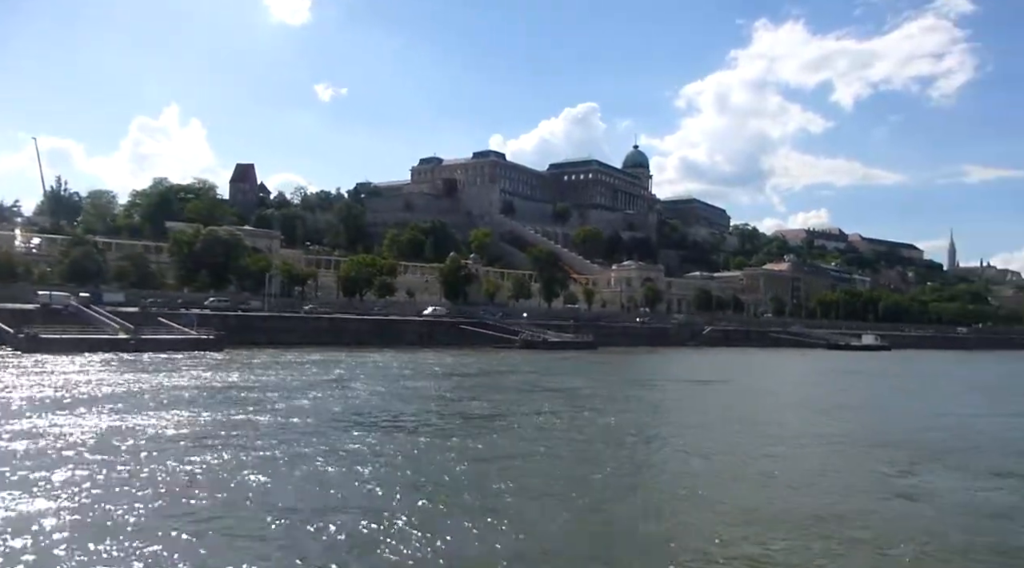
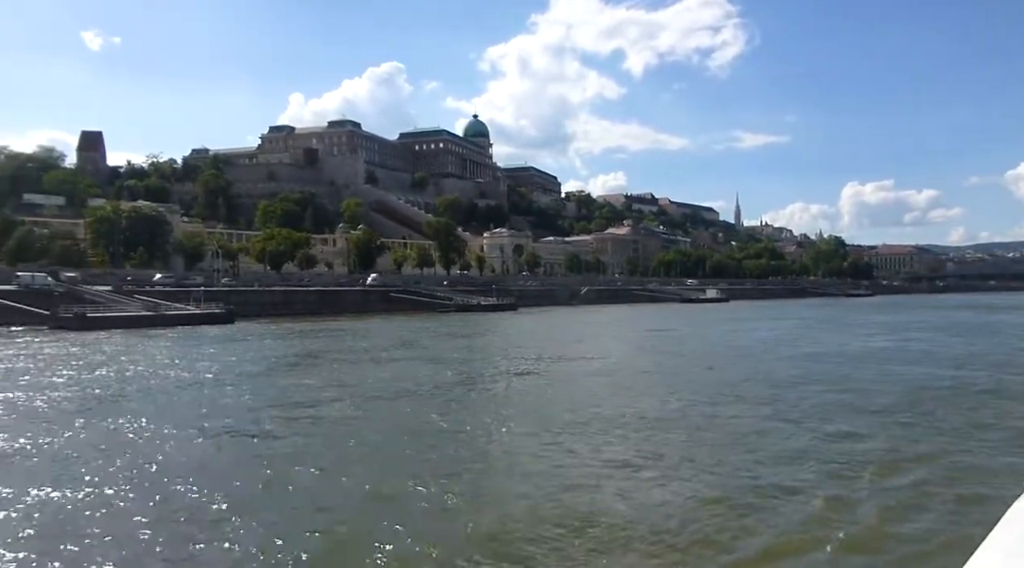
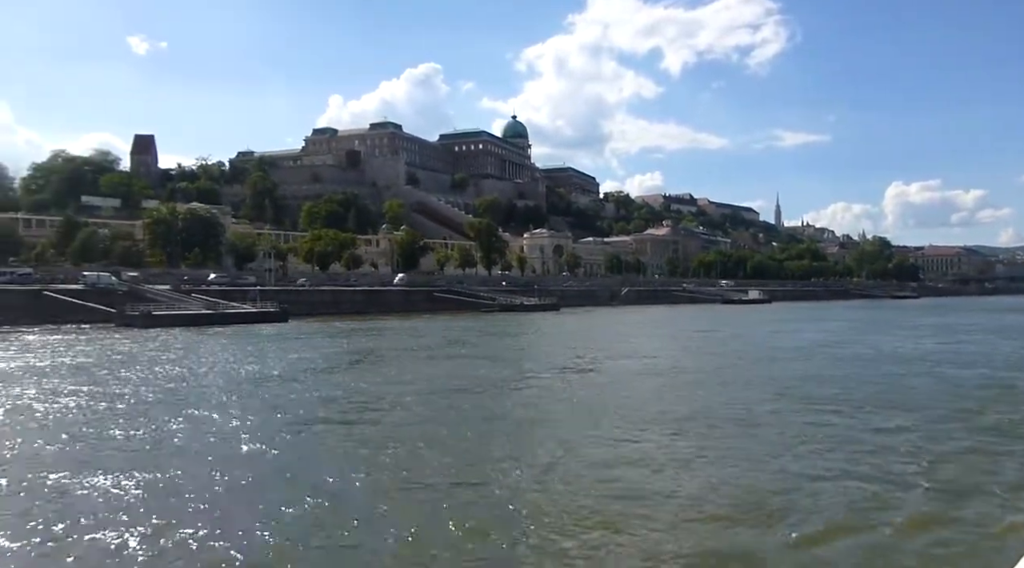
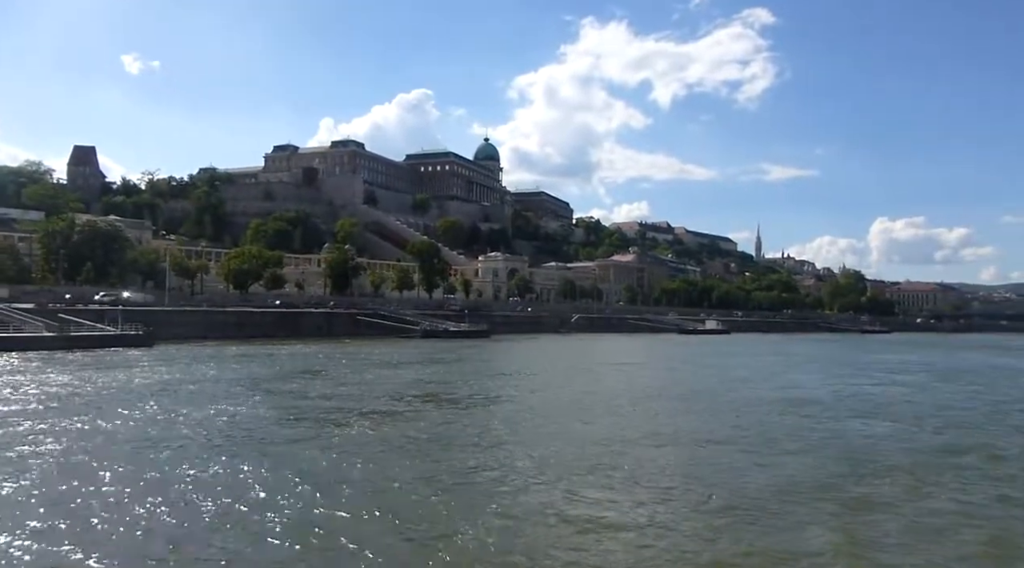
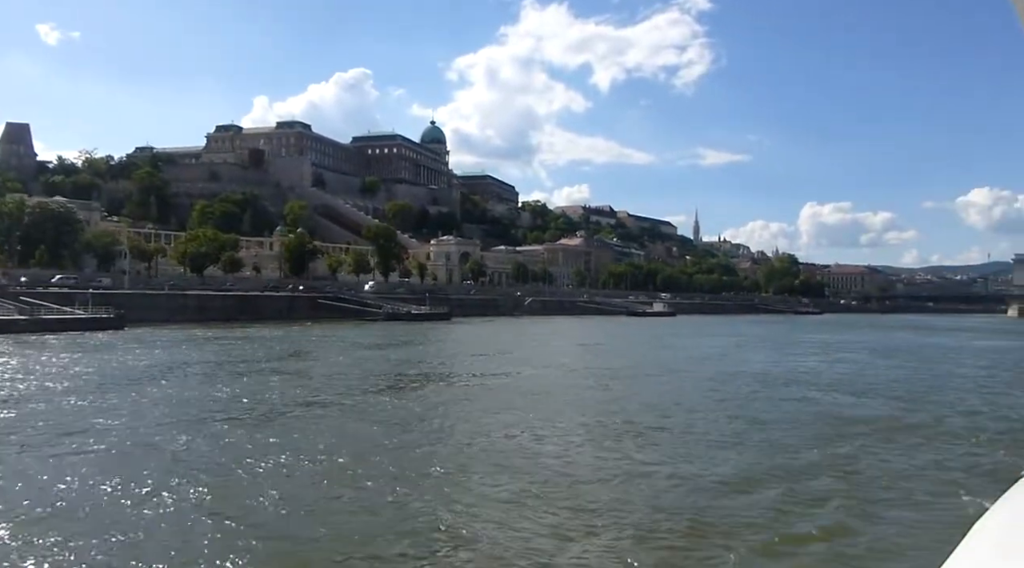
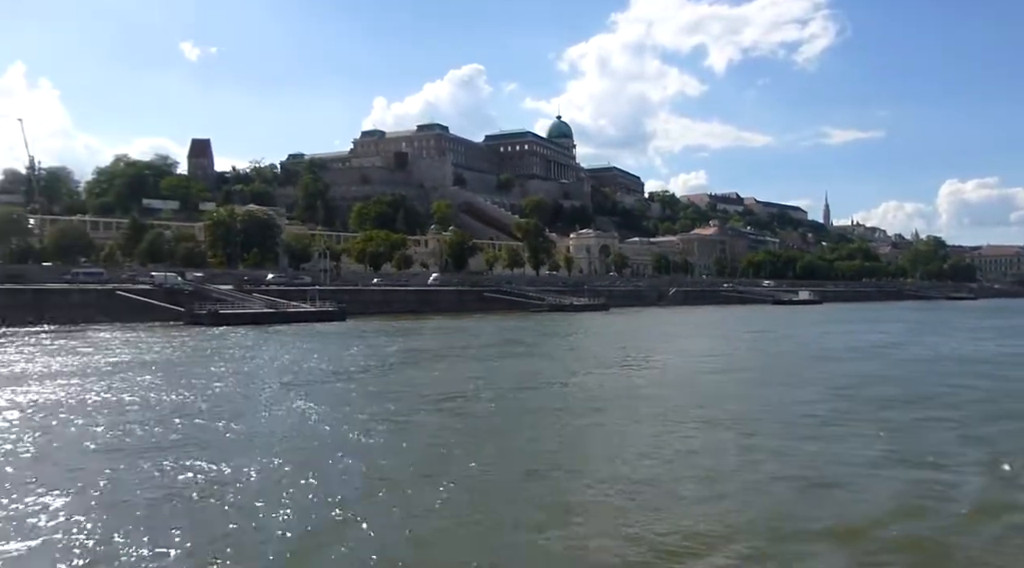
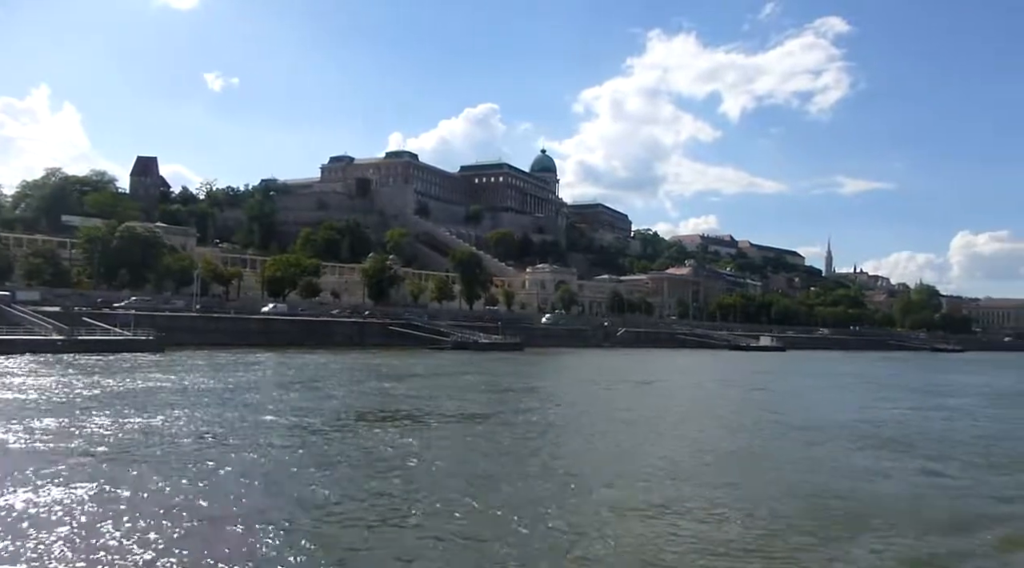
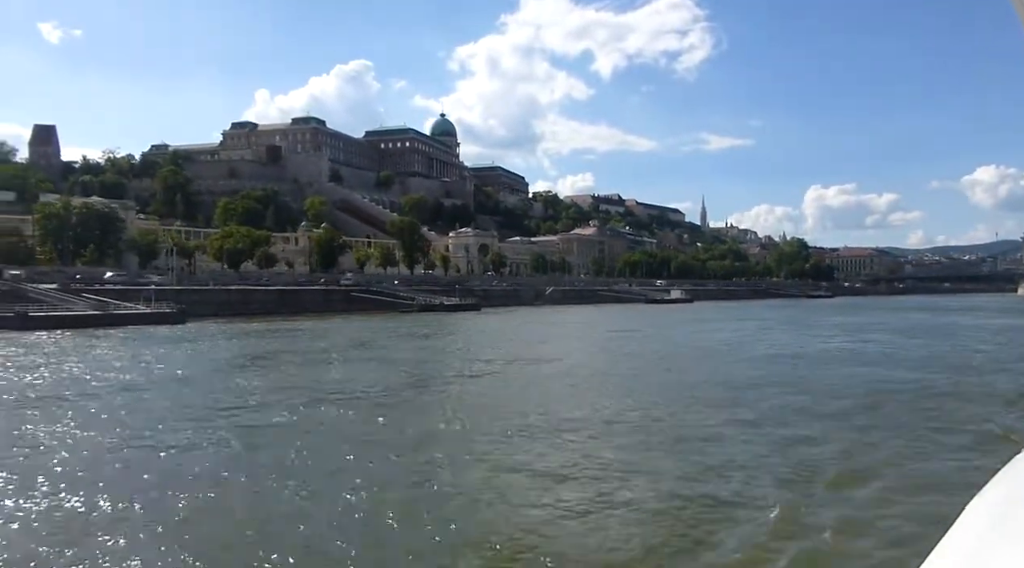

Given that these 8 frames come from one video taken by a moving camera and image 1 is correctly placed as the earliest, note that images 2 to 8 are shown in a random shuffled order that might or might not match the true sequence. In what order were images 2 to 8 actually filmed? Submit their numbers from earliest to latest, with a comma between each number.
7, 4, 5, 8, 2, 3, 6
